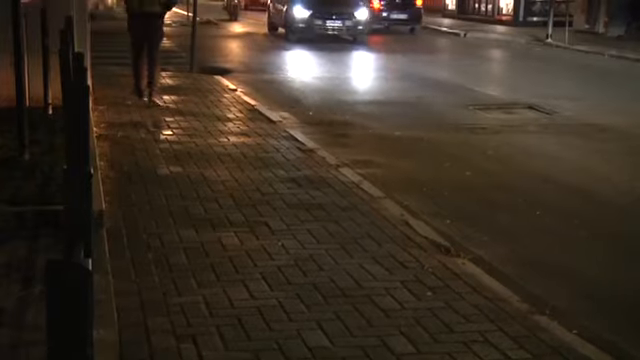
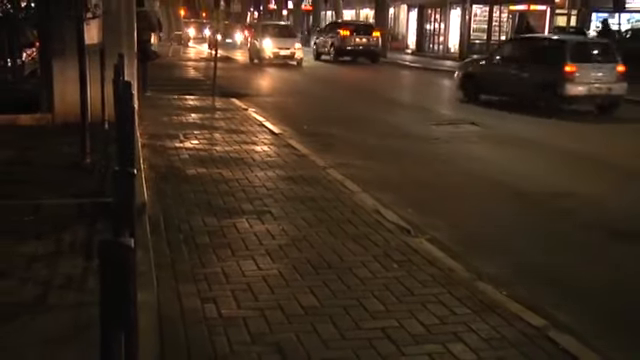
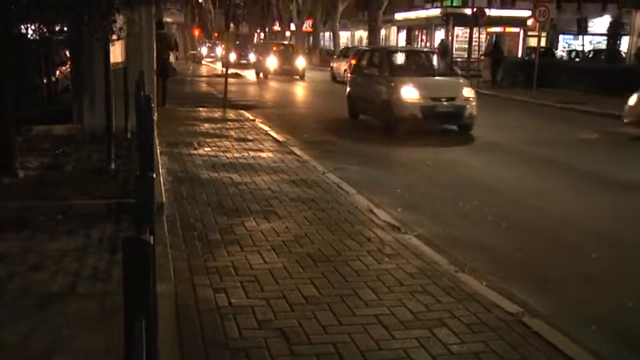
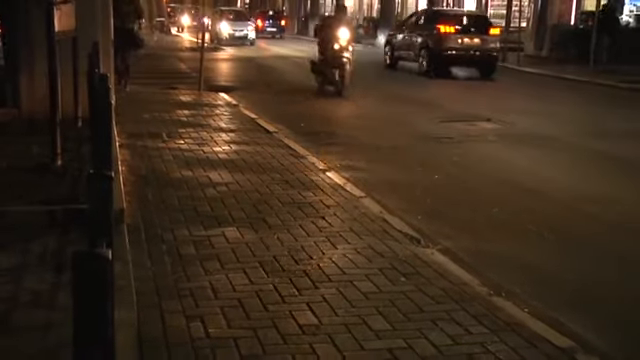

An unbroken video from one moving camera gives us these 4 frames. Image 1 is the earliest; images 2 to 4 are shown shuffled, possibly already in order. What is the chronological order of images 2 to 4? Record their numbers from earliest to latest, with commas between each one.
4, 2, 3
